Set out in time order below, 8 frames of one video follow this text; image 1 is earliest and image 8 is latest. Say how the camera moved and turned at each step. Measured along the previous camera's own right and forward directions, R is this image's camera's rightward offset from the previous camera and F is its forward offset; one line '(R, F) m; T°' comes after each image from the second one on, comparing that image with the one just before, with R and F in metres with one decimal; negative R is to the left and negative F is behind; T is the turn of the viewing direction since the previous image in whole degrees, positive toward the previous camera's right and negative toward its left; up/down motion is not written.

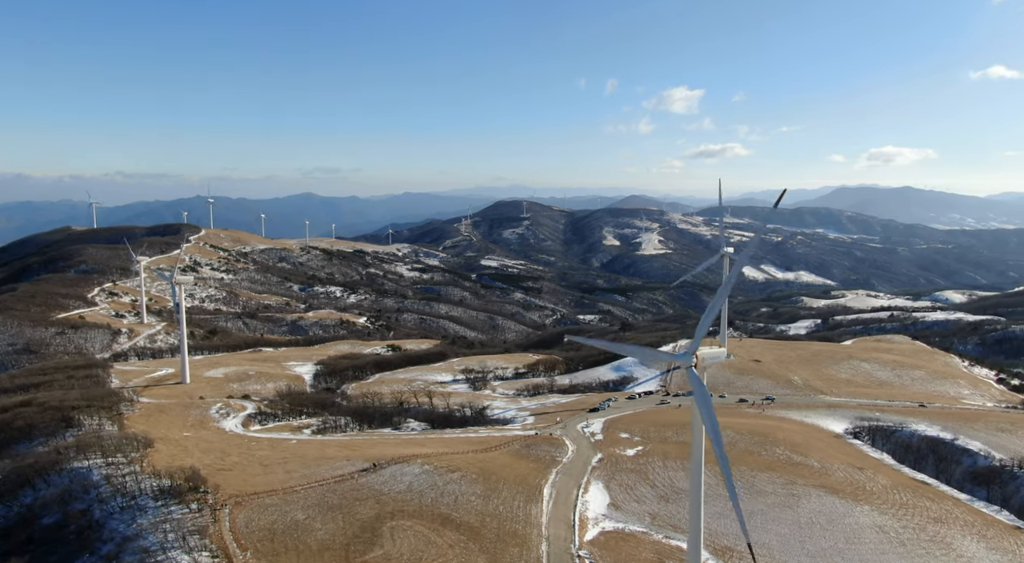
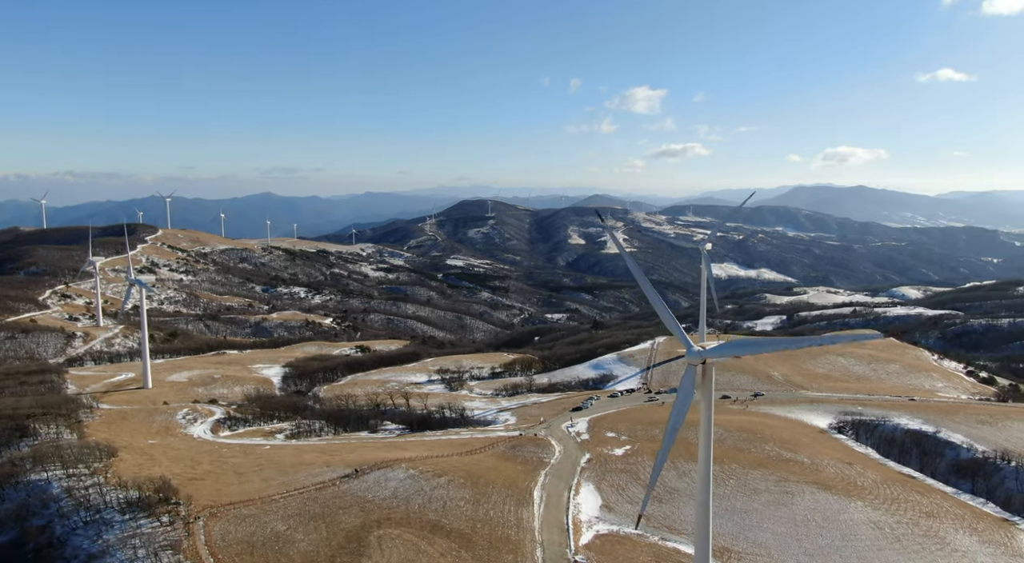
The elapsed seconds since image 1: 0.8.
(-0.4, +0.4) m; +3°
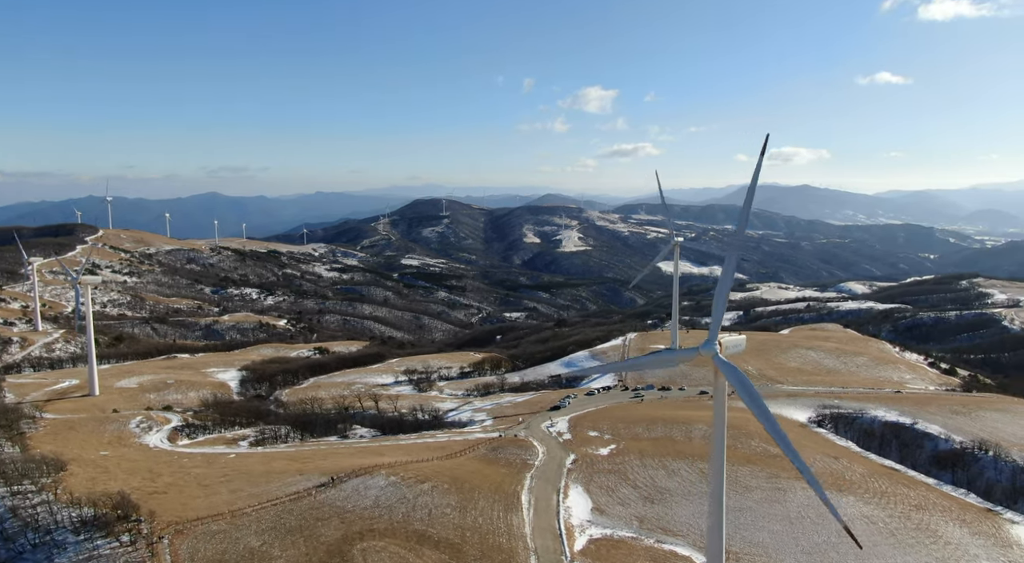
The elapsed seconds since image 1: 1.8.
(-0.5, +0.6) m; +4°
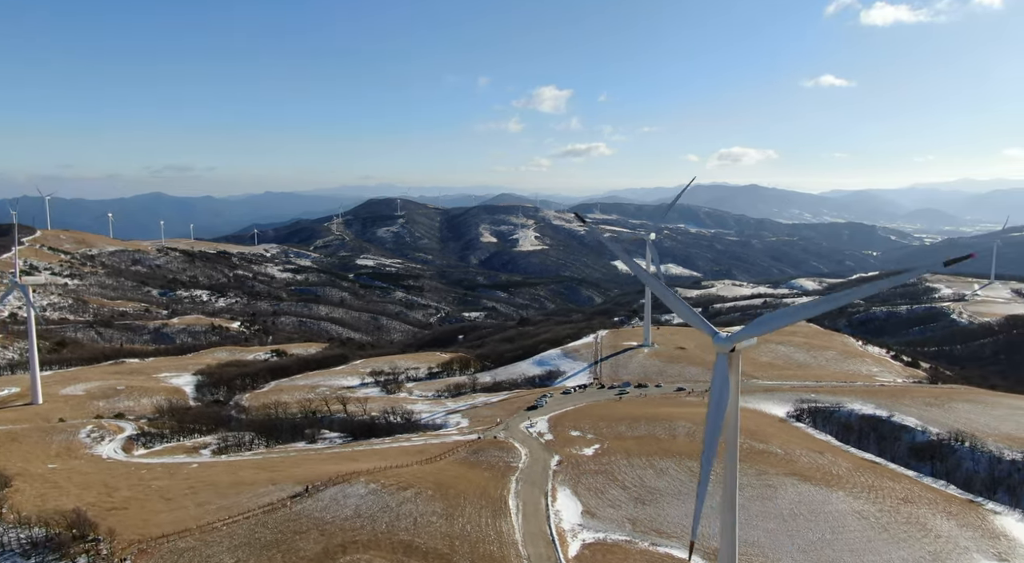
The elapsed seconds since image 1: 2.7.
(-0.5, +0.5) m; +4°
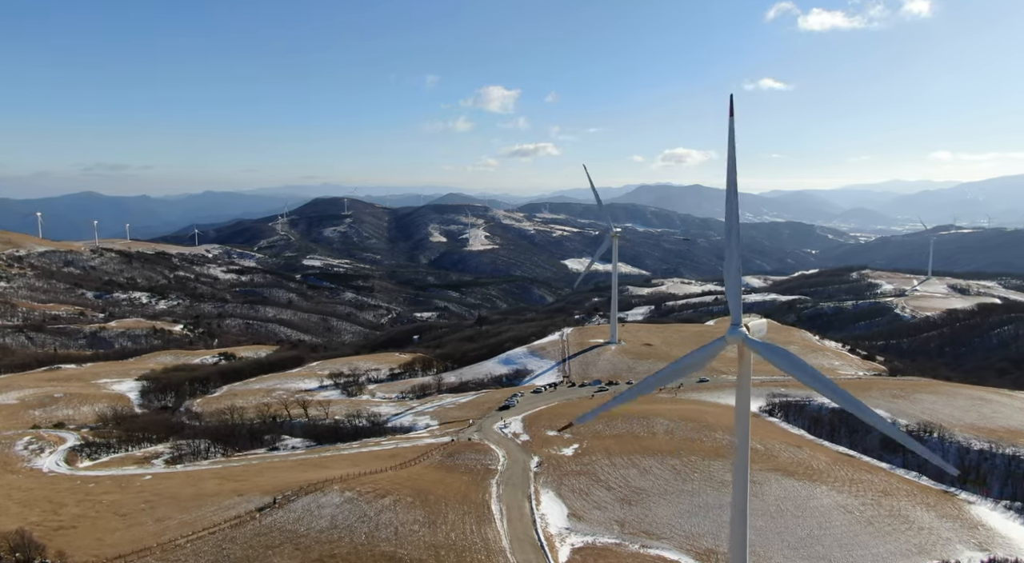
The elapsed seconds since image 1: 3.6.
(-0.5, +0.5) m; +4°
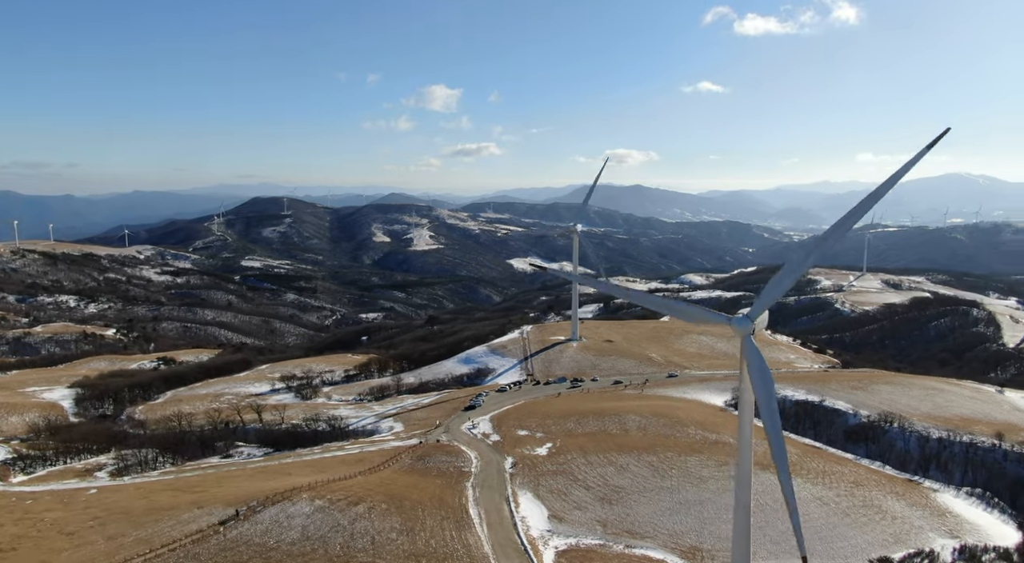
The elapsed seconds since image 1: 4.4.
(-0.5, +0.4) m; +5°
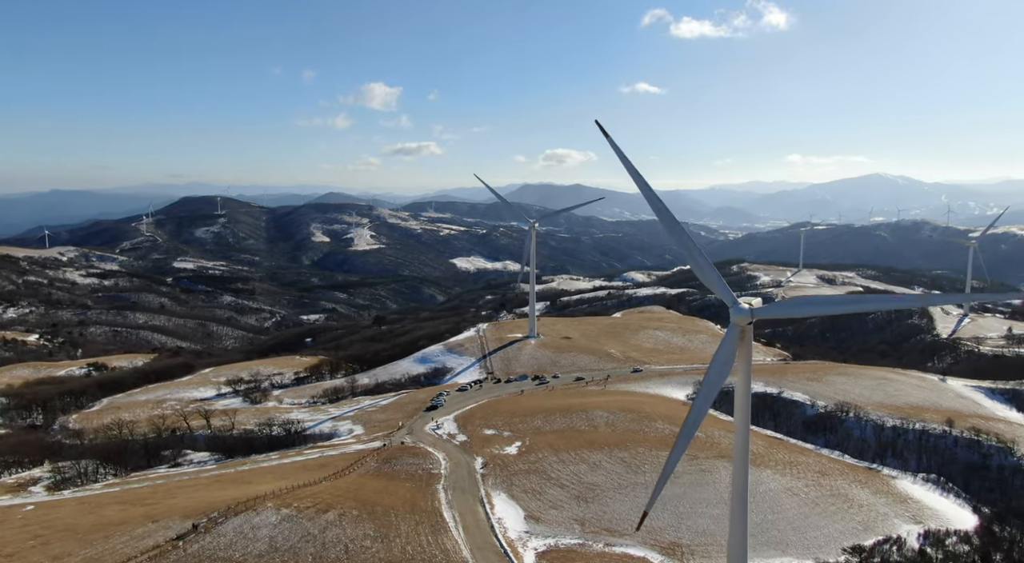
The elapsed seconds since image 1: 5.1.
(-0.4, +0.3) m; +5°
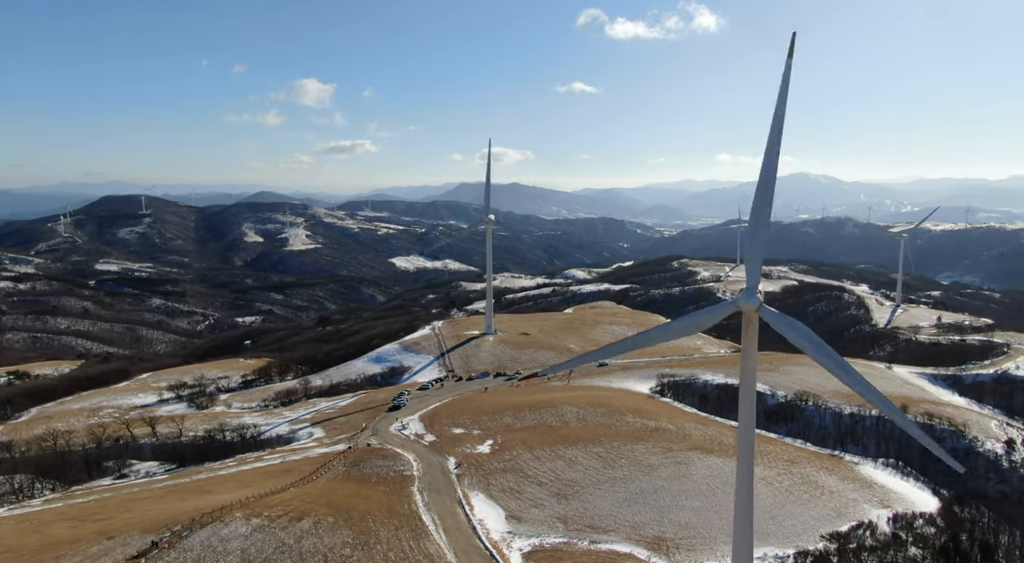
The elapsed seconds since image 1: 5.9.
(-0.6, +0.3) m; +5°
